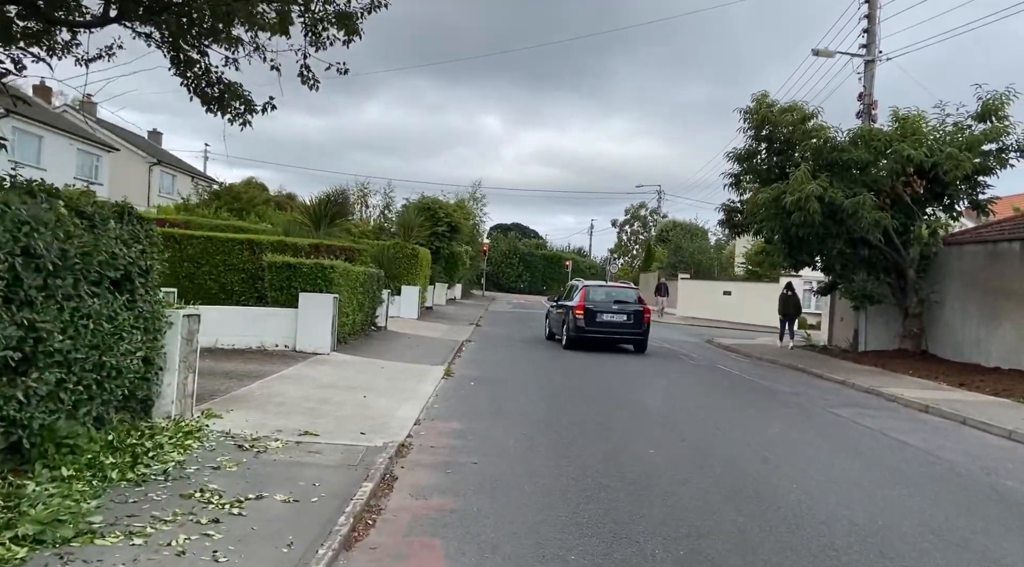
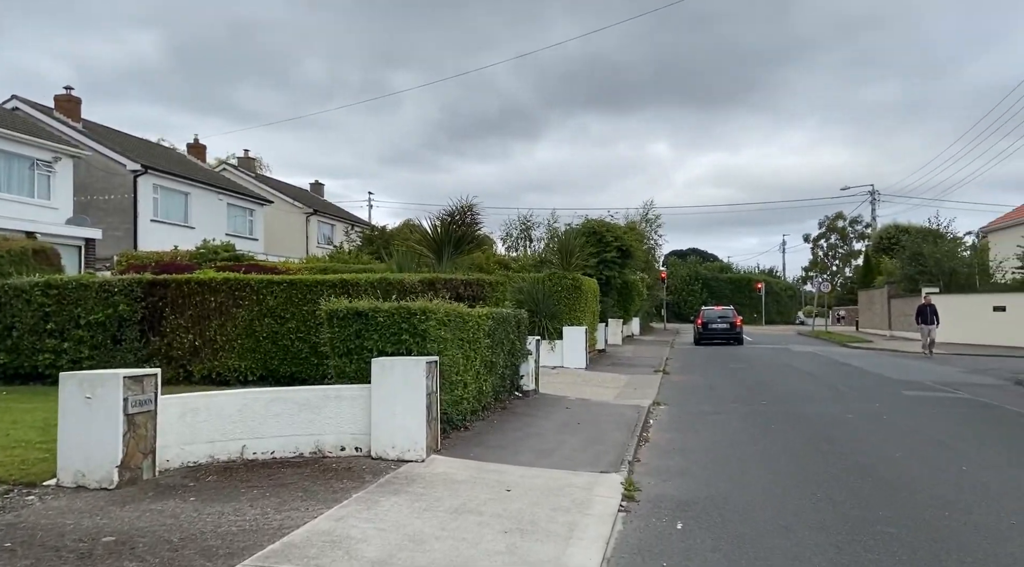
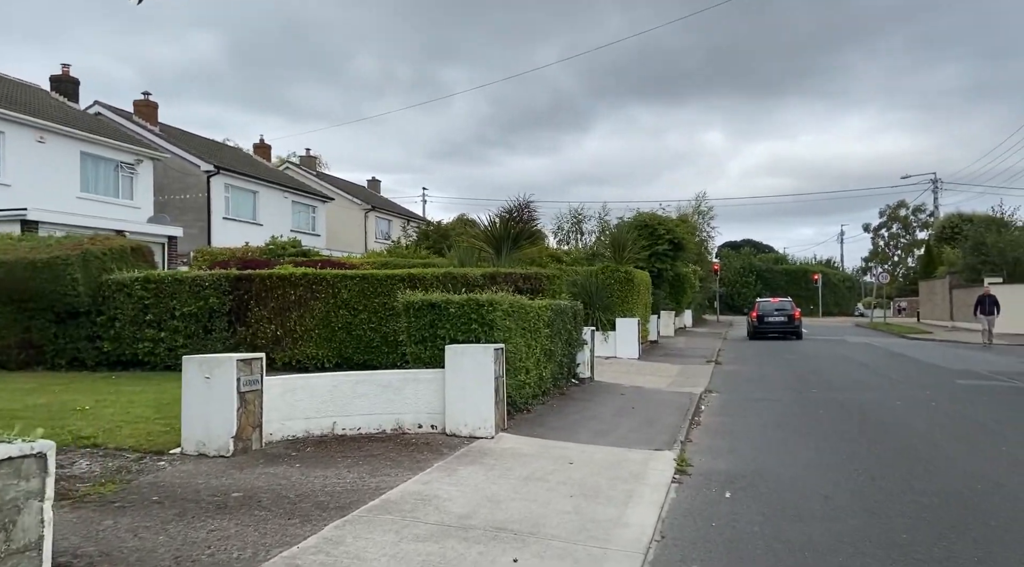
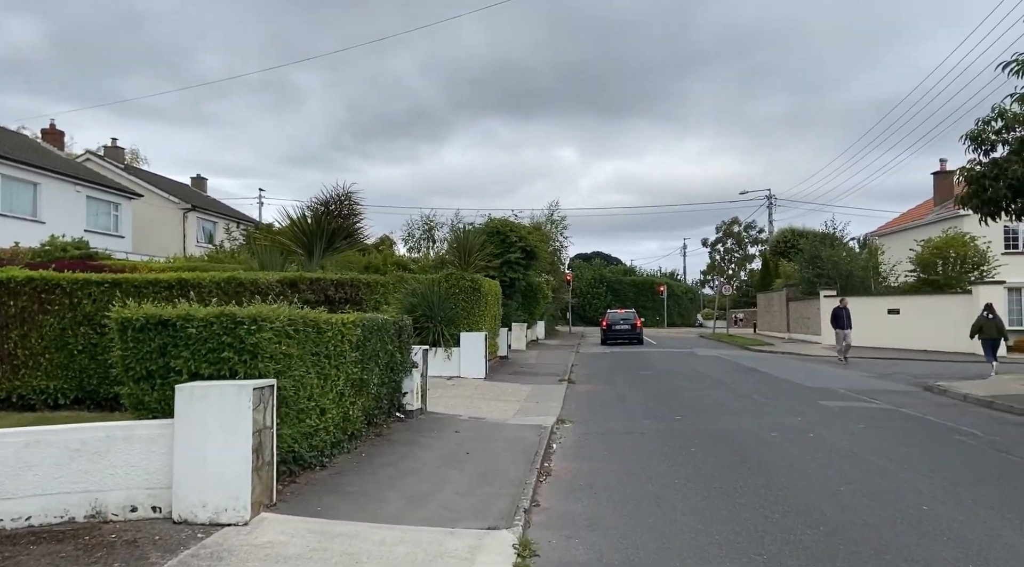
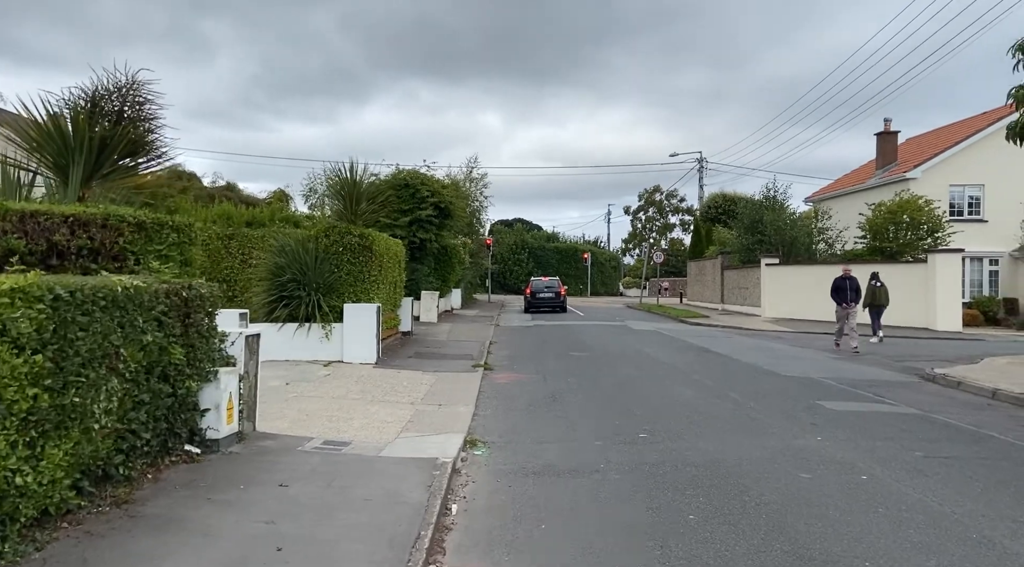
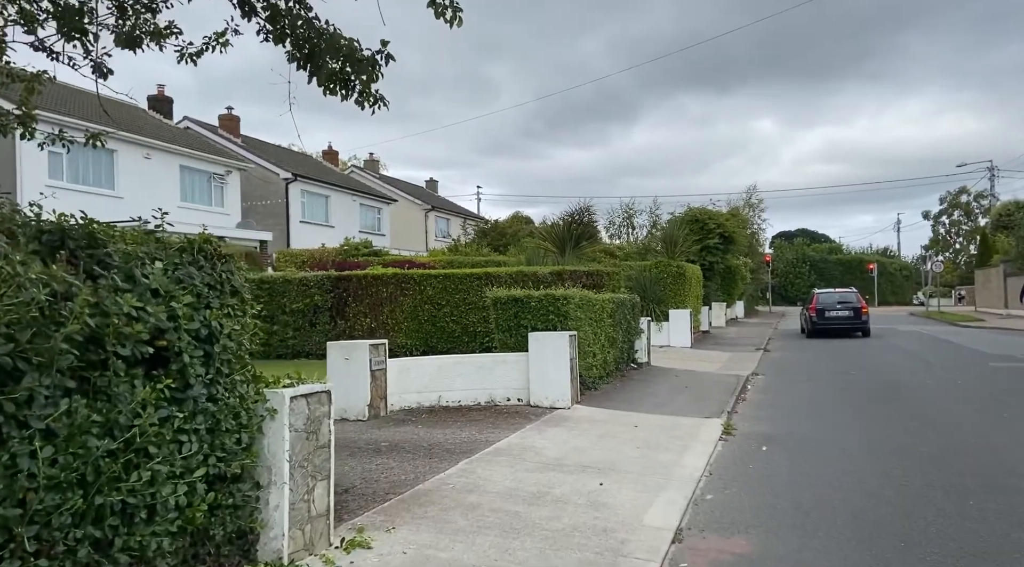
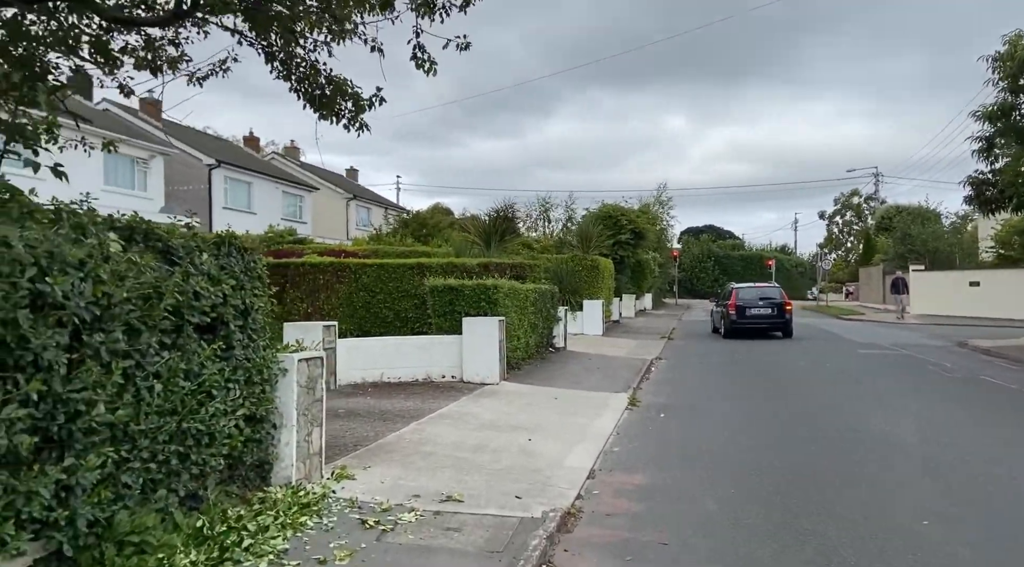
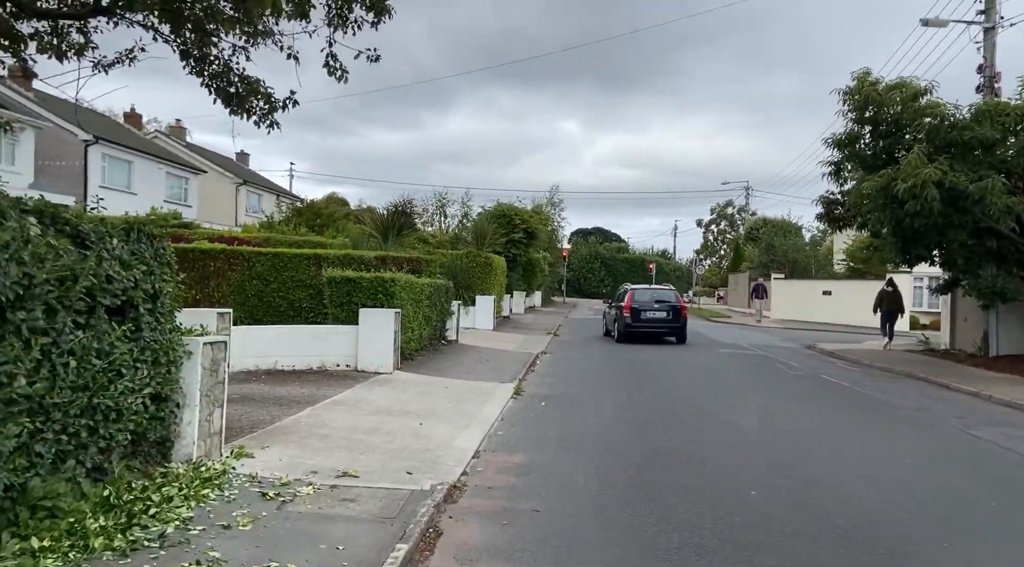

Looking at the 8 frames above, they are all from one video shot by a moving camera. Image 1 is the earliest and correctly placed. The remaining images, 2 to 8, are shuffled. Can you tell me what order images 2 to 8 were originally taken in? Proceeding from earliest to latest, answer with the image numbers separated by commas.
8, 7, 6, 3, 2, 4, 5
